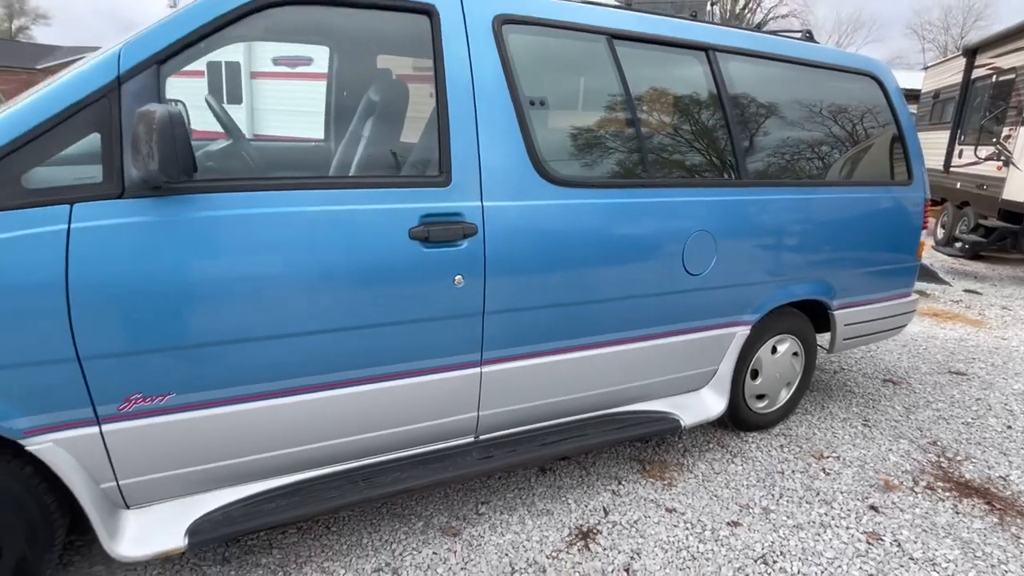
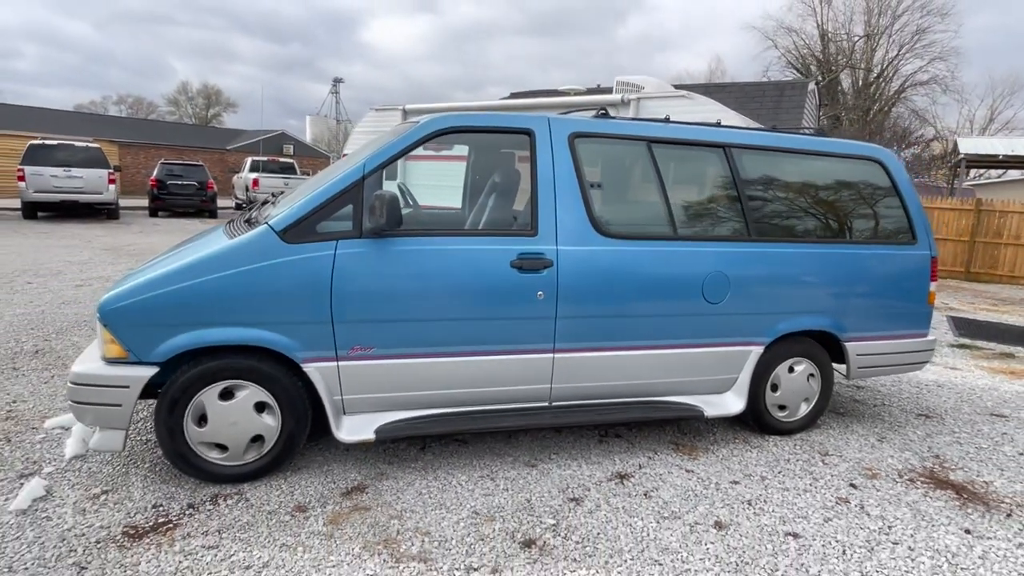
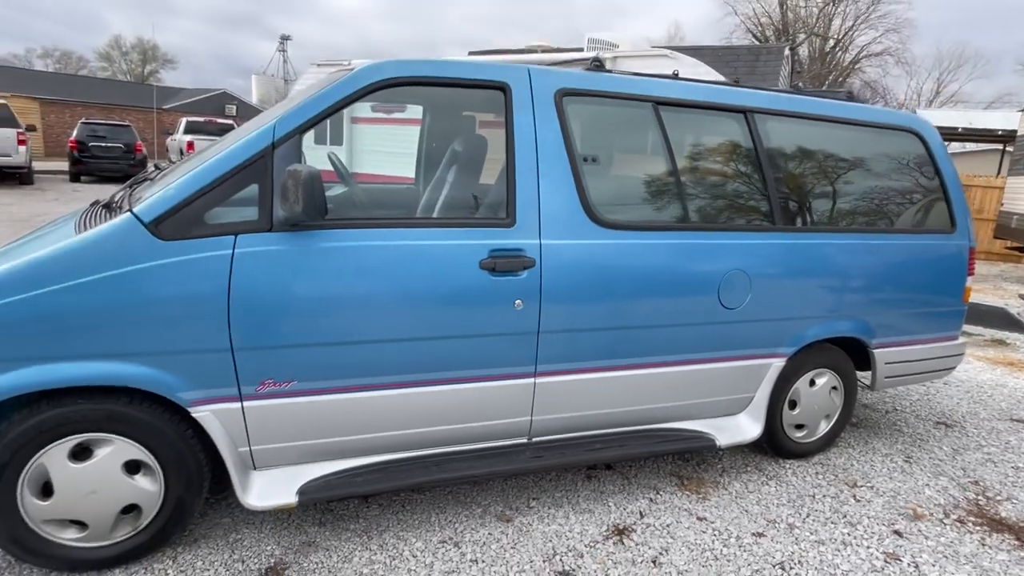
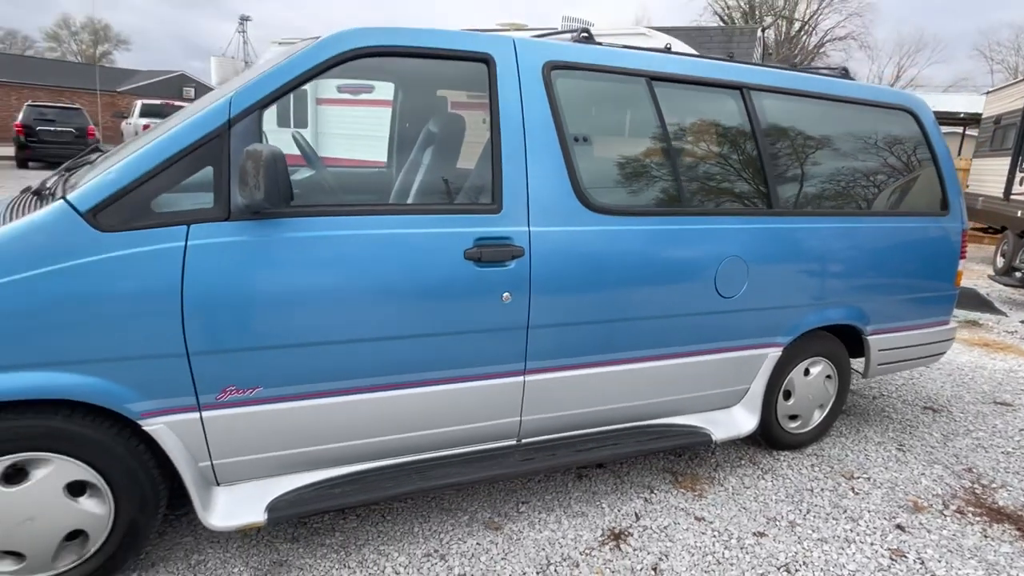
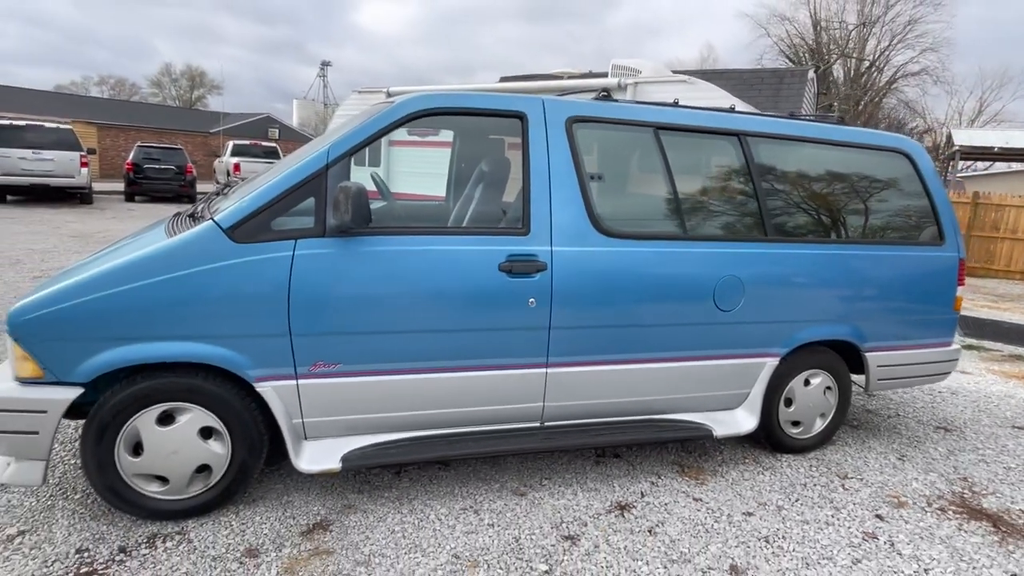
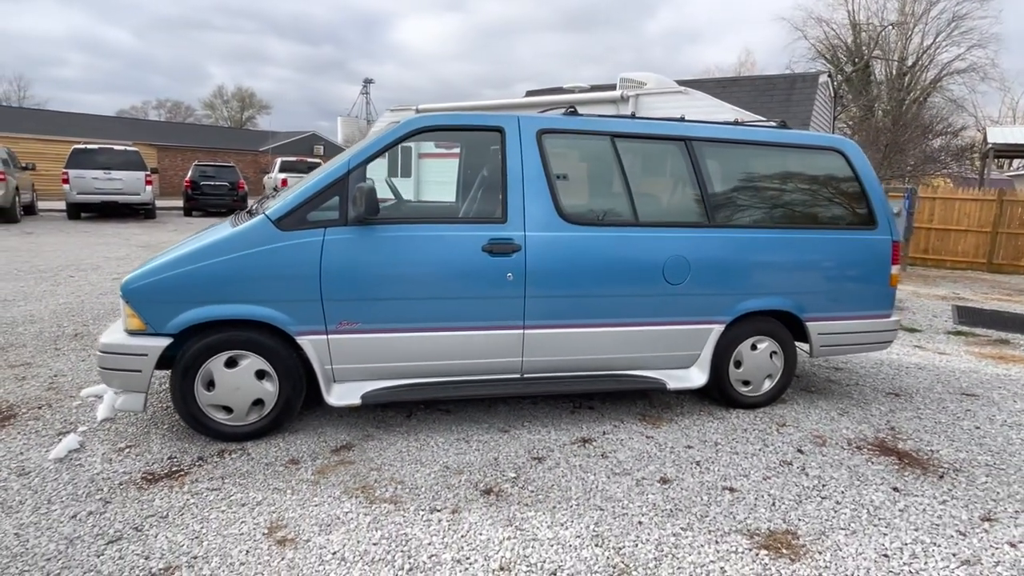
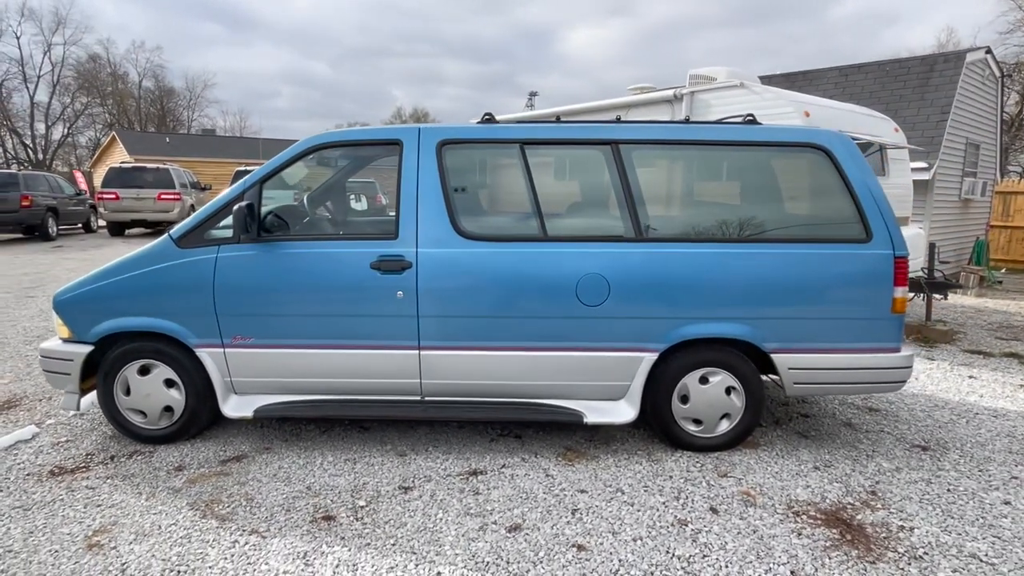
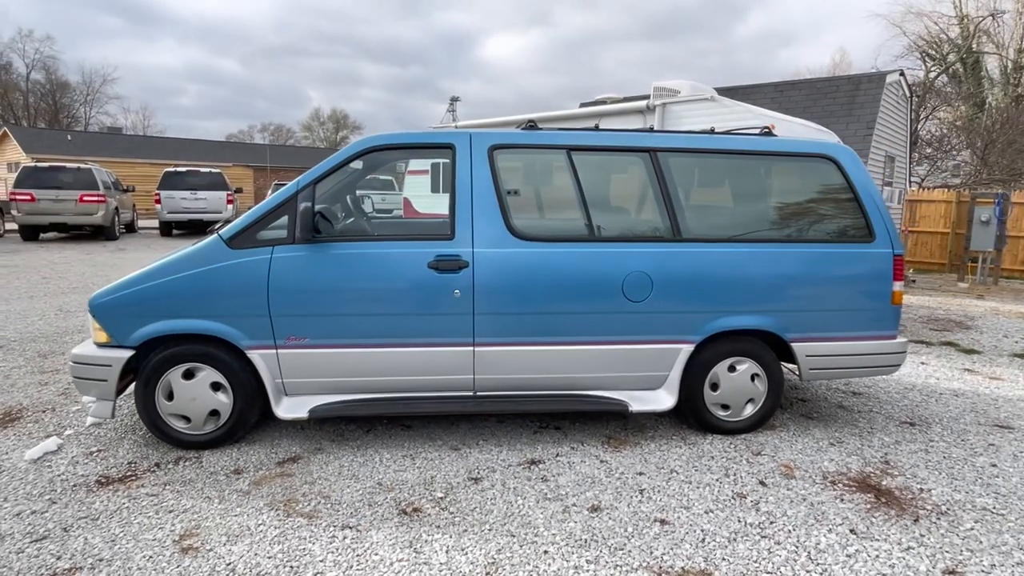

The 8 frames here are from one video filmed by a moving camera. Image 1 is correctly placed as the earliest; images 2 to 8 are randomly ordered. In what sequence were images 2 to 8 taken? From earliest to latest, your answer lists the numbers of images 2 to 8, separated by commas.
4, 3, 5, 2, 6, 8, 7
